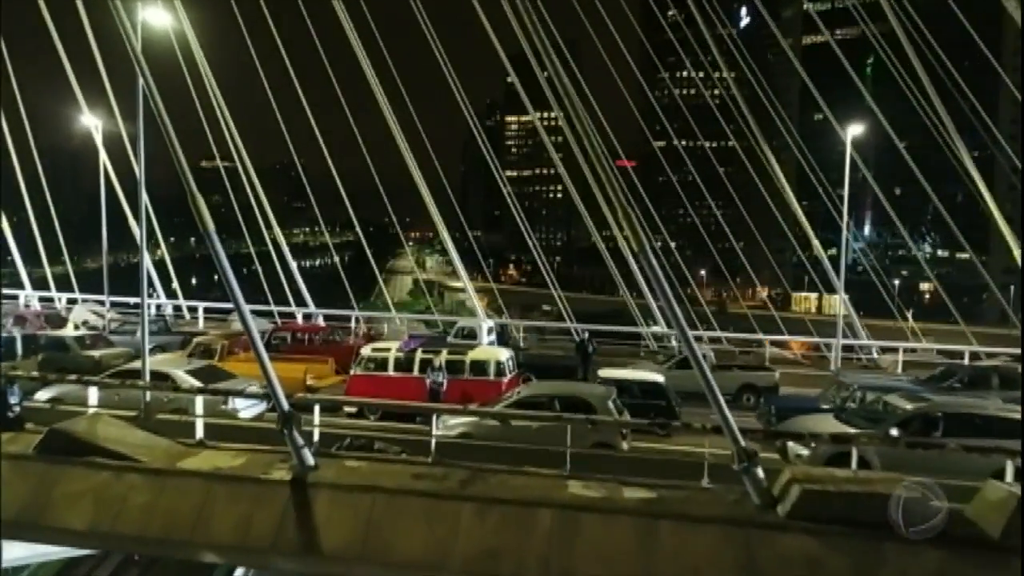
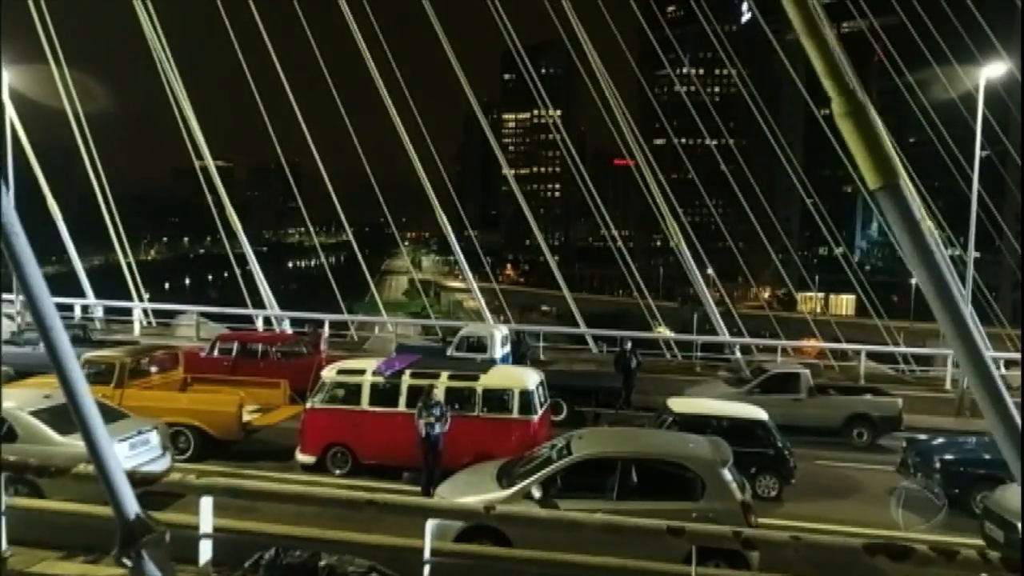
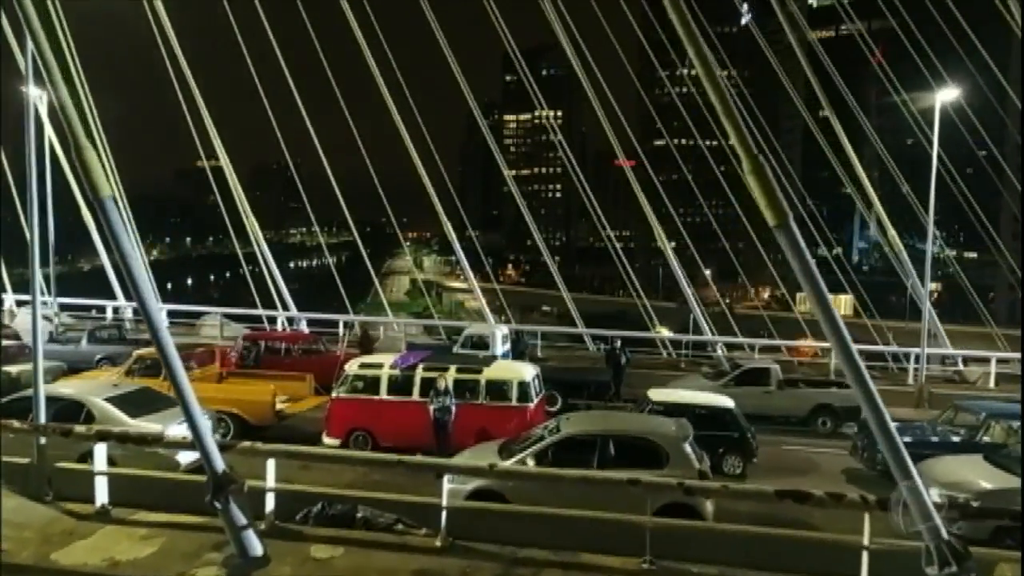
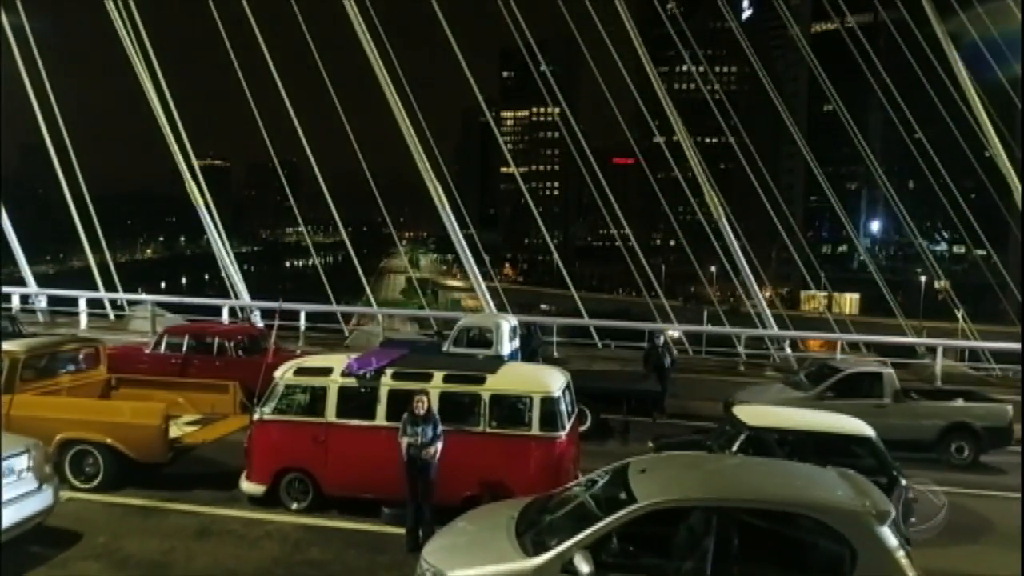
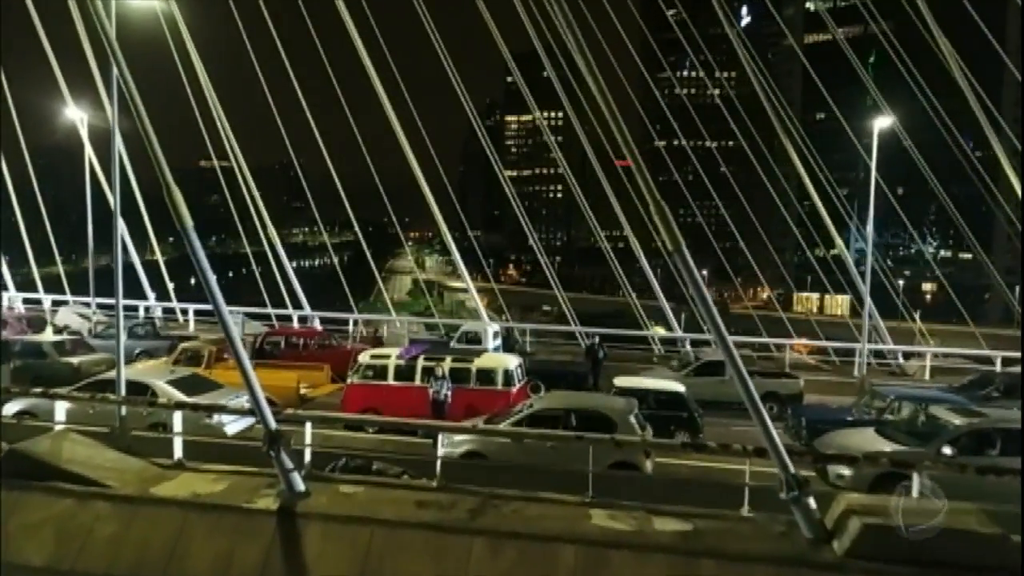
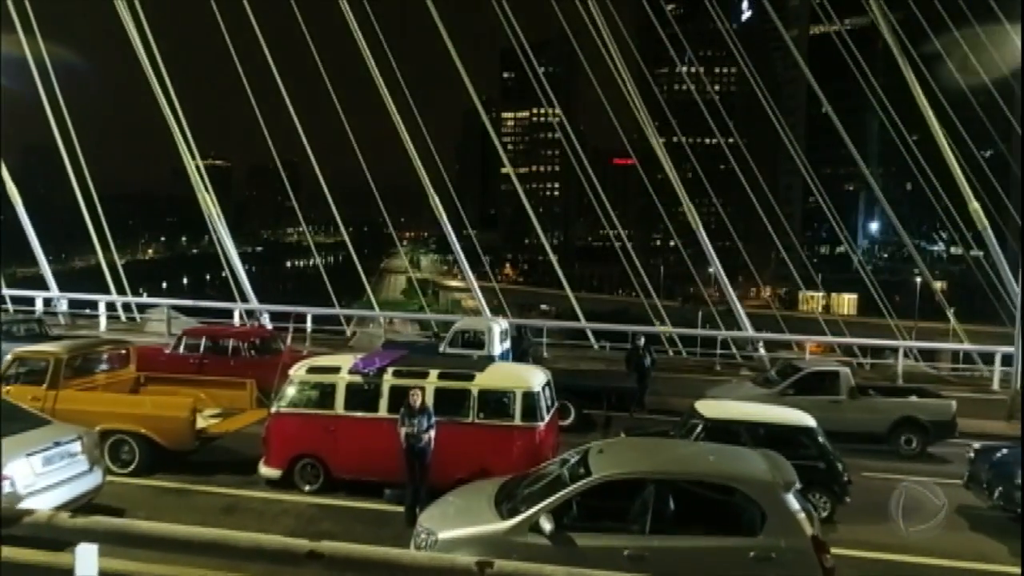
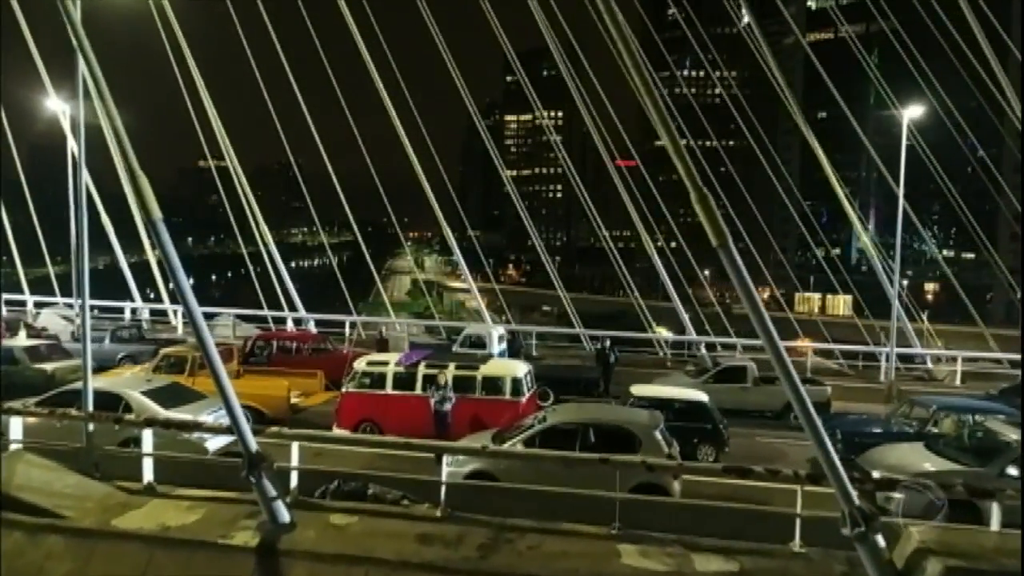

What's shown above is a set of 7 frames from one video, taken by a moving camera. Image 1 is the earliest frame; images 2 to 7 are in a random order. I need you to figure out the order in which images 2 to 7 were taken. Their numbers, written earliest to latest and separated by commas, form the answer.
5, 7, 3, 2, 6, 4
